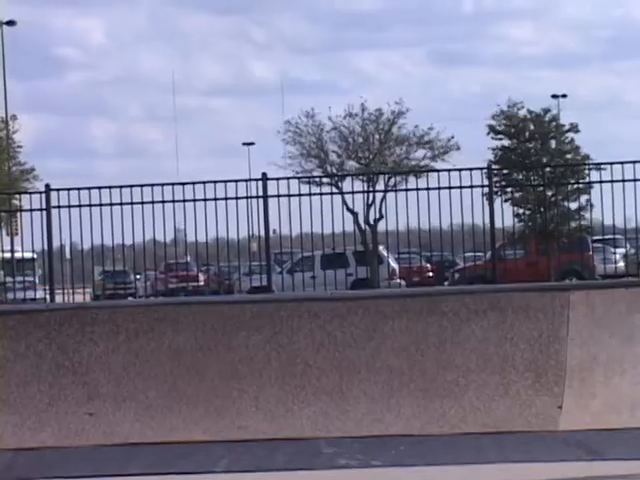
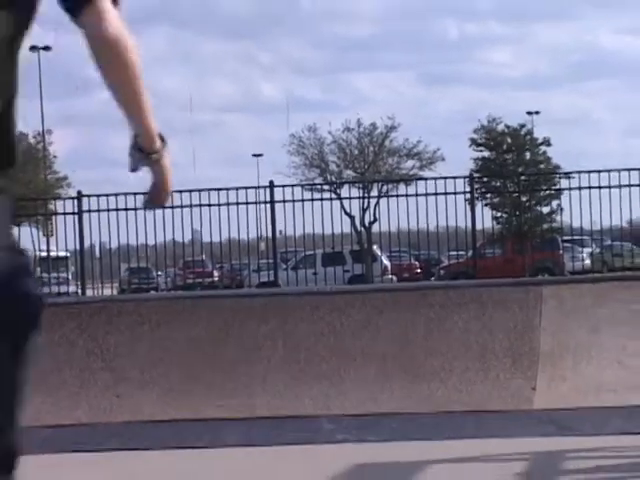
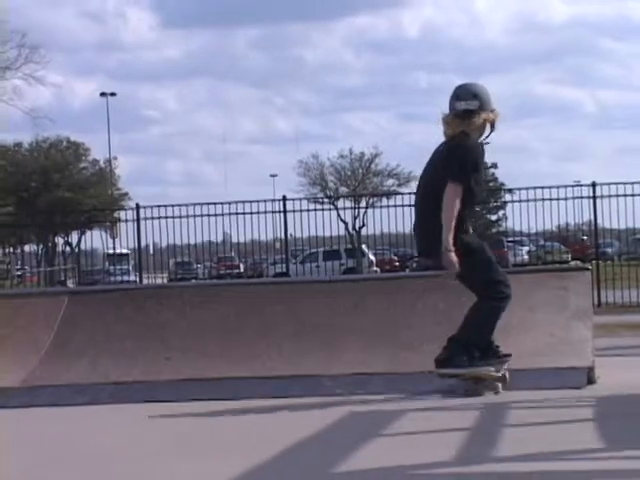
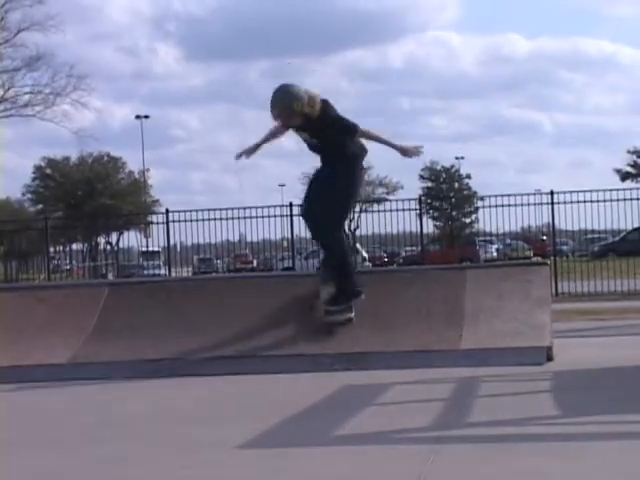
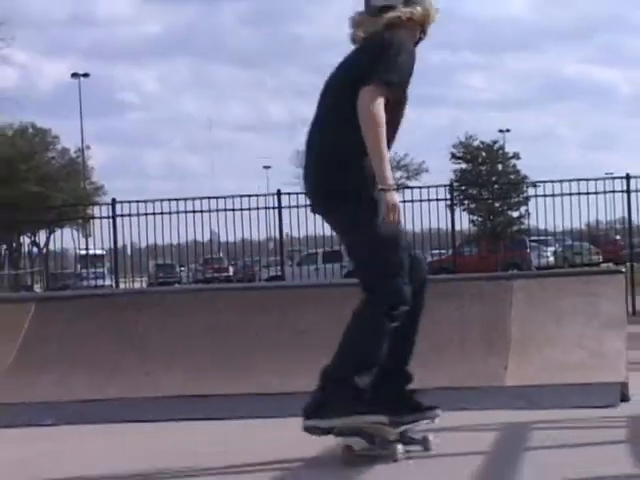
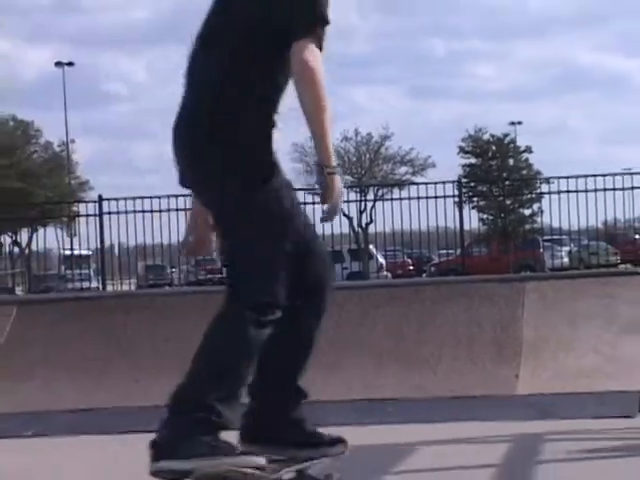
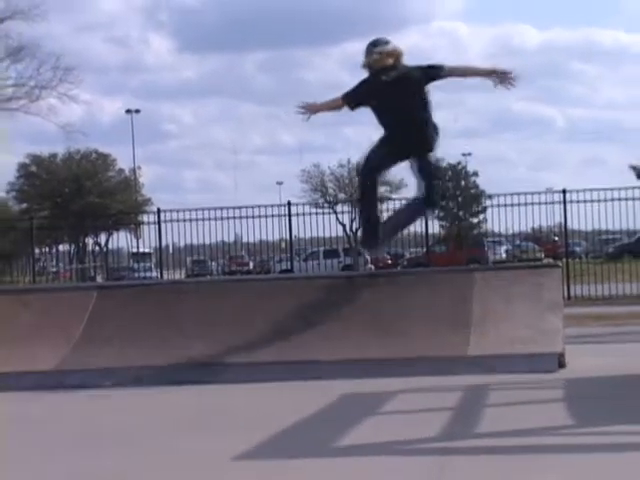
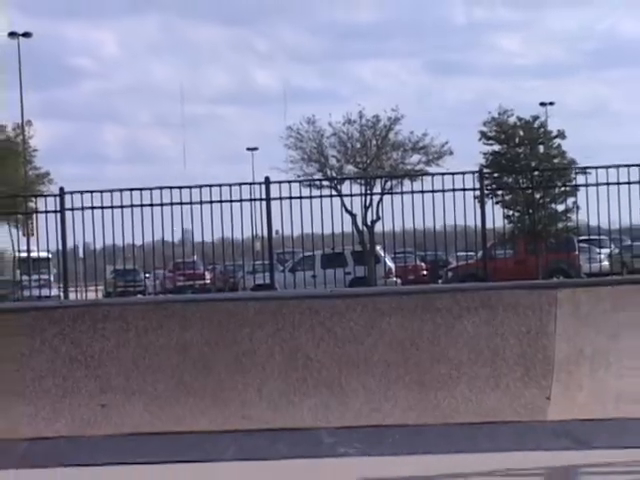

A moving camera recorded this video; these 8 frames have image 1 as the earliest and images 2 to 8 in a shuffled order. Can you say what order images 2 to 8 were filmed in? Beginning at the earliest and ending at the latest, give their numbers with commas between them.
8, 2, 6, 5, 3, 7, 4
